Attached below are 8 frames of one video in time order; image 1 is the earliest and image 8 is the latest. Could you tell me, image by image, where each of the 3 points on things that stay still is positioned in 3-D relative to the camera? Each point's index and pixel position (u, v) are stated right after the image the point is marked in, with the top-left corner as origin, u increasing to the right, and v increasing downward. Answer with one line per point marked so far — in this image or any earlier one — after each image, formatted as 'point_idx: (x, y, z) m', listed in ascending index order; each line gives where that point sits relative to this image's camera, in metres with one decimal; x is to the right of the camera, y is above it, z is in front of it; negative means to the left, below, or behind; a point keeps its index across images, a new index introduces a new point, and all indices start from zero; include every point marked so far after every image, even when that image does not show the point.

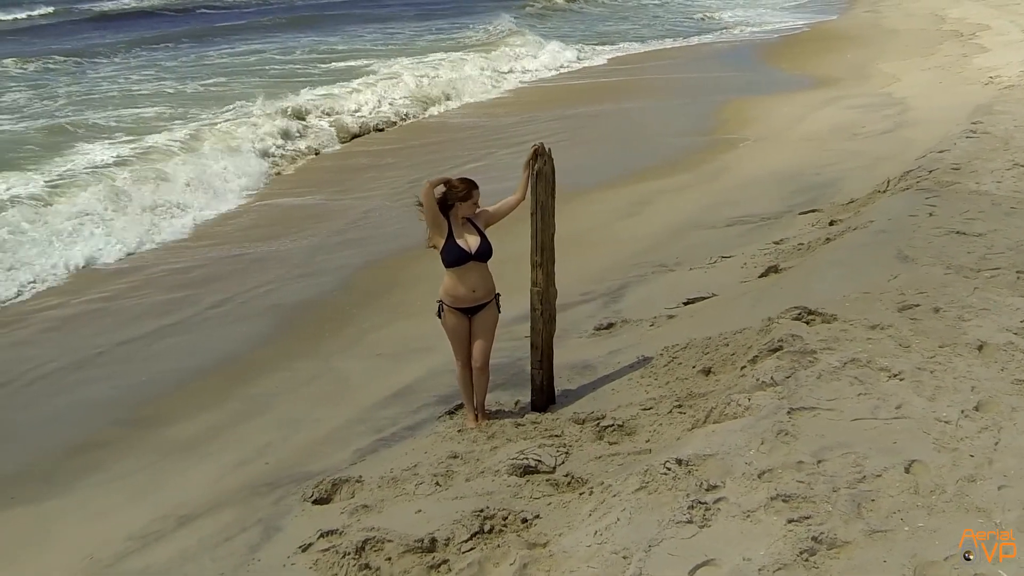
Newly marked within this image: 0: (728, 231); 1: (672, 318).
0: (+1.1, +0.3, +8.1) m
1: (+0.6, -0.1, +5.6) m
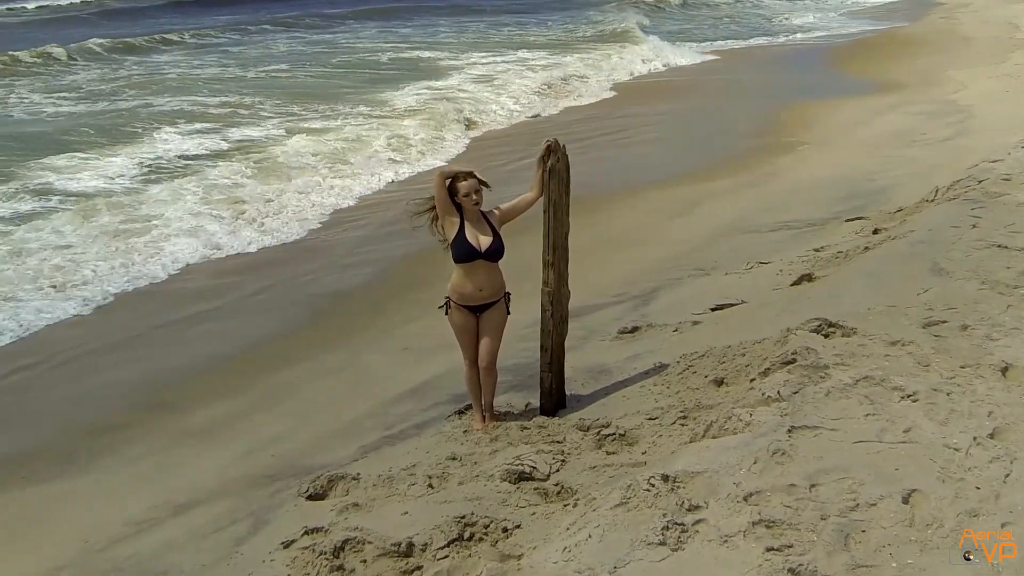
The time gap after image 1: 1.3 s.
0: (+1.3, +0.3, +7.9) m
1: (+0.6, -0.1, +5.4) m
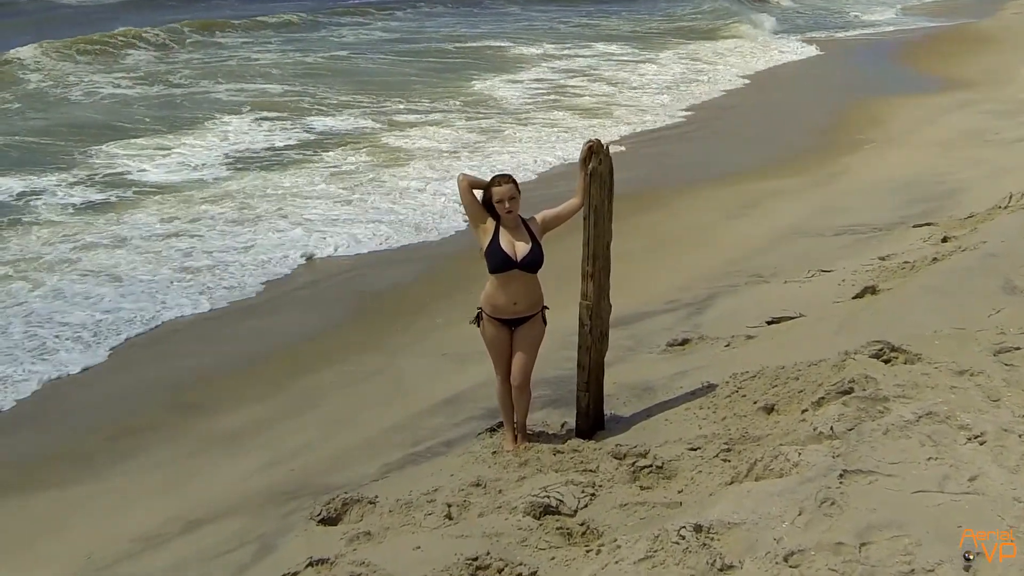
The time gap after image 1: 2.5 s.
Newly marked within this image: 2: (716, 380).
0: (+1.5, +0.2, +7.5) m
1: (+0.7, -0.2, +5.0) m
2: (+0.6, -0.3, +4.4) m
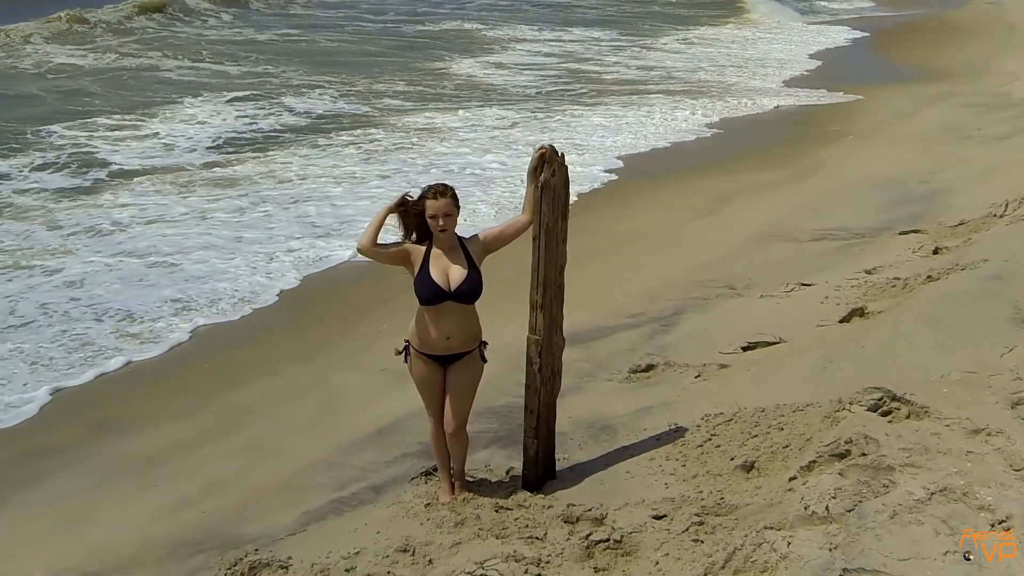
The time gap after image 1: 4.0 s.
0: (+1.3, +0.2, +6.9) m
1: (+0.6, -0.2, +4.5) m
2: (+0.4, -0.3, +3.9) m
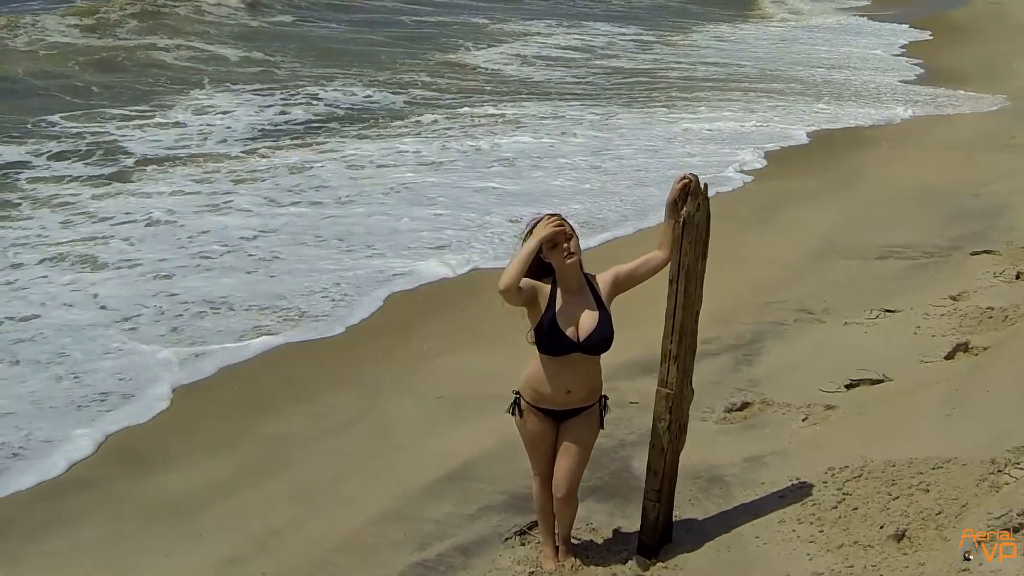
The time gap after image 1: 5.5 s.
0: (+1.5, +0.1, +6.6) m
1: (+0.8, -0.3, +4.1) m
2: (+0.6, -0.4, +3.5) m
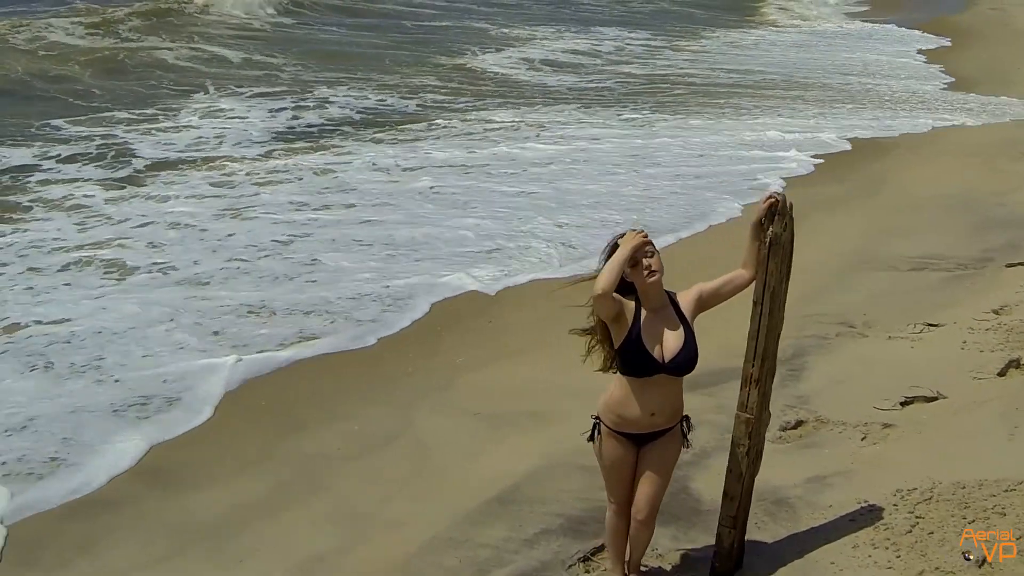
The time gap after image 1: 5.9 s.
0: (+1.6, 0.0, +6.5) m
1: (+0.9, -0.4, +4.1) m
2: (+0.8, -0.5, +3.5) m
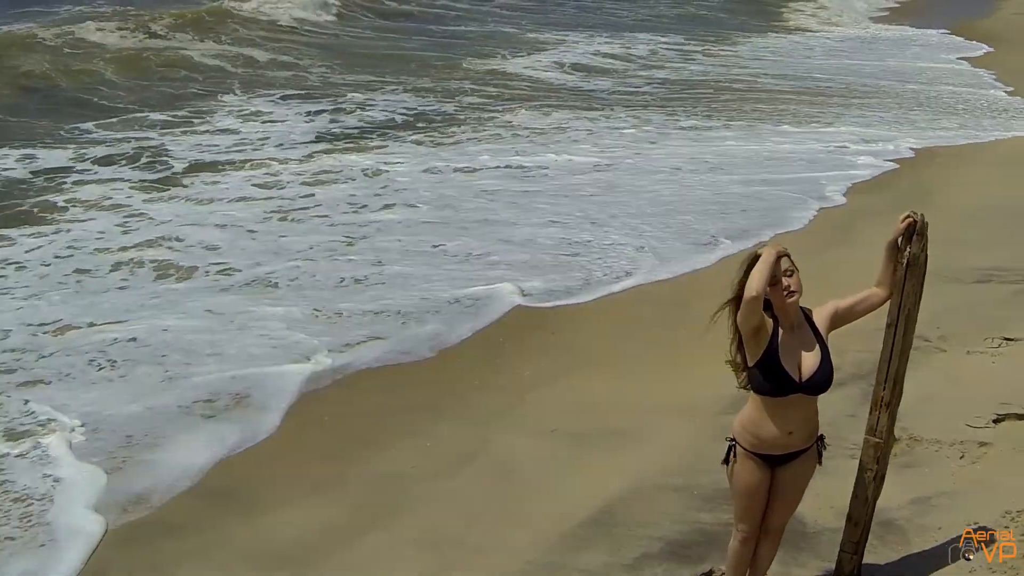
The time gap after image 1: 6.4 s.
0: (+1.9, 0.0, +6.5) m
1: (+1.2, -0.4, +4.0) m
2: (+1.0, -0.5, +3.4) m
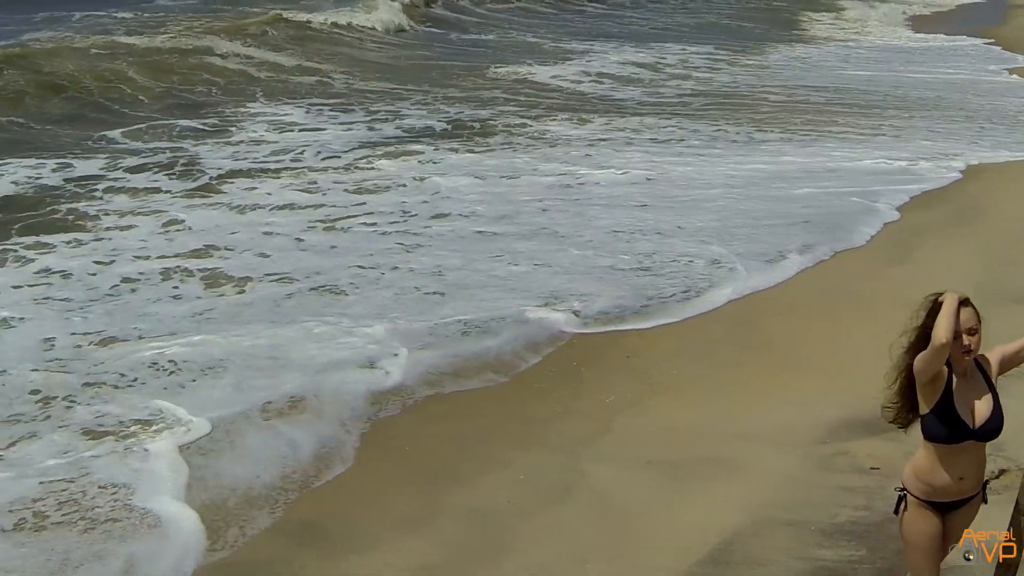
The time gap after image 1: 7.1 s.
0: (+2.2, -0.1, +6.4) m
1: (+1.4, -0.5, +4.0) m
2: (+1.3, -0.6, +3.4) m
